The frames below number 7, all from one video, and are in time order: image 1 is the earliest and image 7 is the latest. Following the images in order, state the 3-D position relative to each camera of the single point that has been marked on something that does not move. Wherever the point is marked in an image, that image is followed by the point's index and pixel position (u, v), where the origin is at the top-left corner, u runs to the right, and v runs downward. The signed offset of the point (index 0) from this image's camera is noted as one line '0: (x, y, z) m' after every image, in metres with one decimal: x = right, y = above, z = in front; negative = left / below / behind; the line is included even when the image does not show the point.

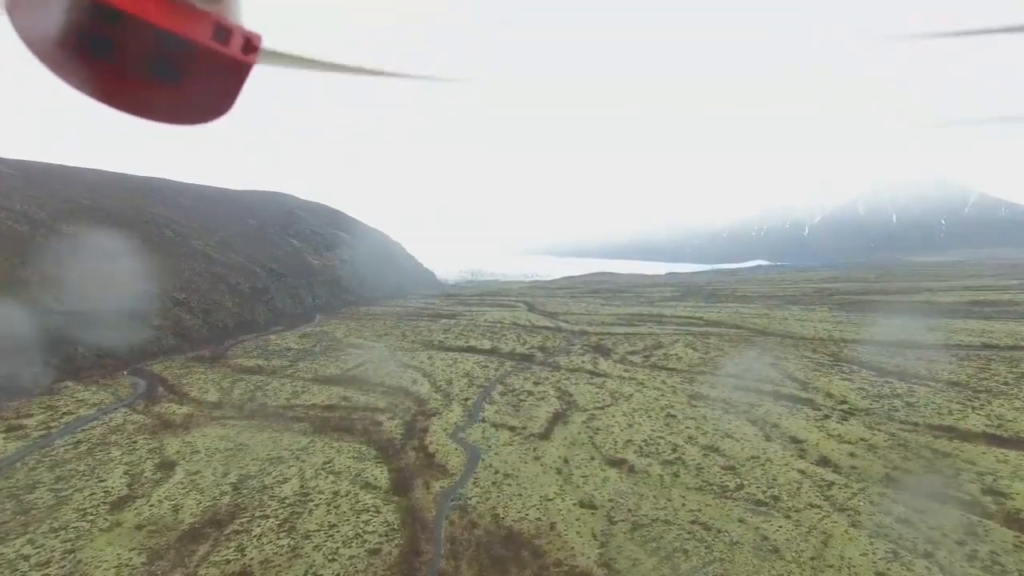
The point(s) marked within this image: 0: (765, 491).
0: (+6.2, -5.0, +16.9) m
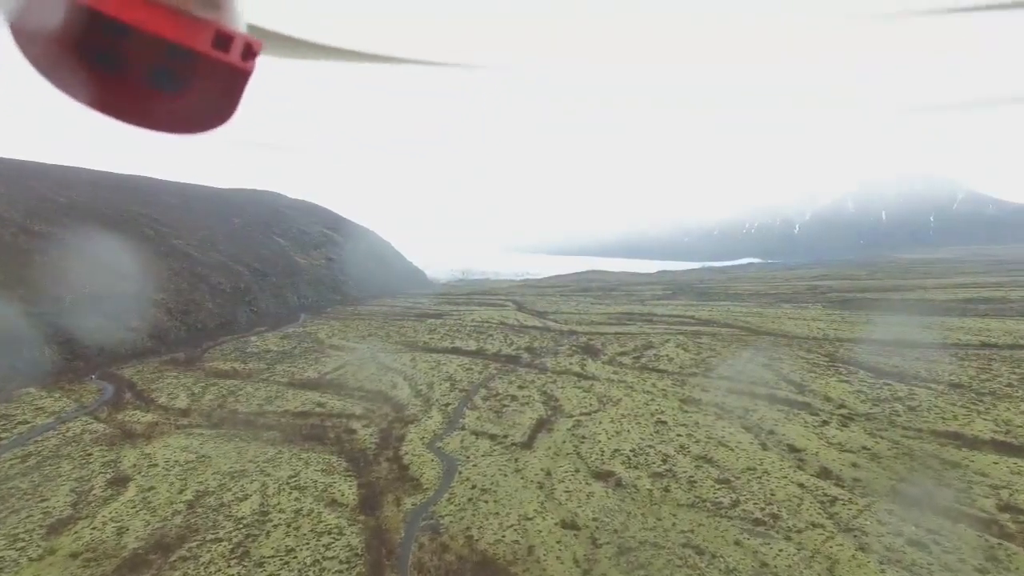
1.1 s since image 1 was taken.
0: (+5.7, -5.0, +15.5) m
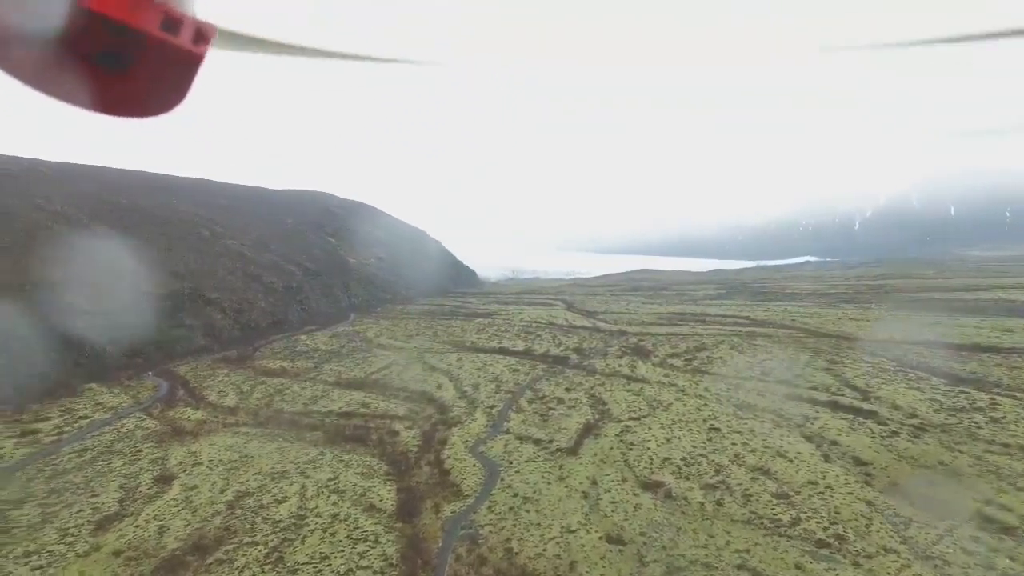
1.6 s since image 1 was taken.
0: (+6.6, -5.0, +14.3) m
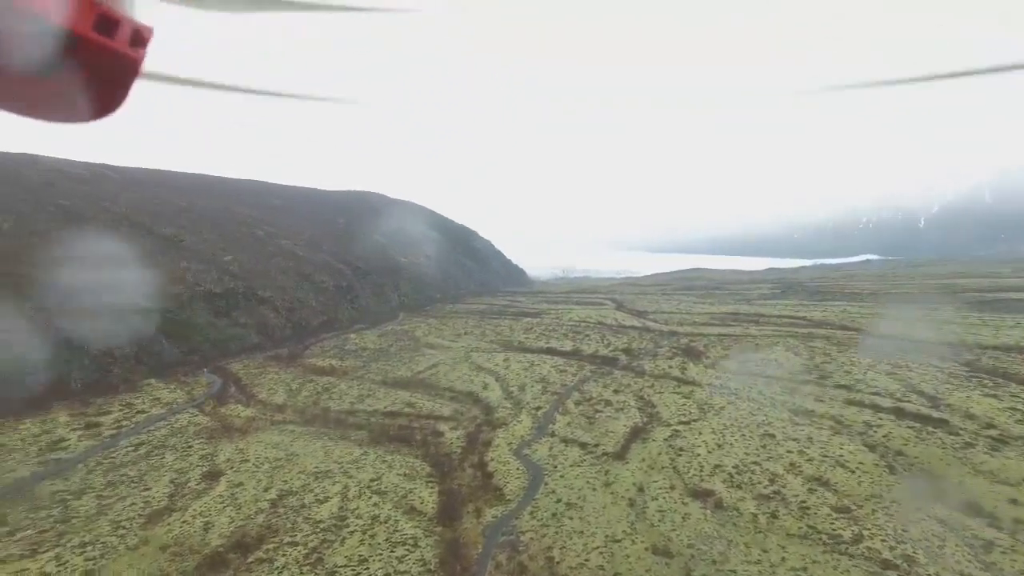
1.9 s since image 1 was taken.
0: (+7.4, -5.0, +13.3) m
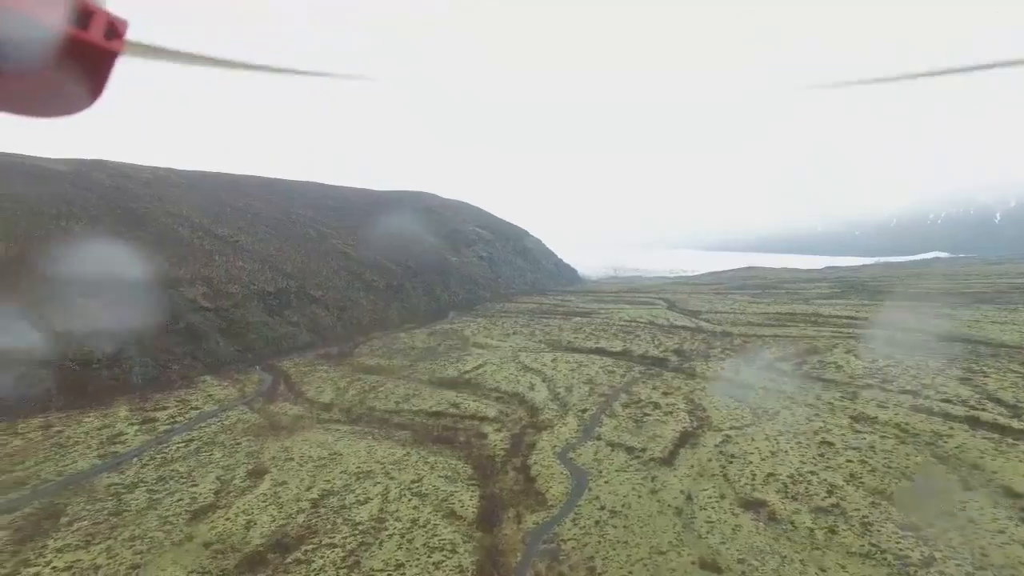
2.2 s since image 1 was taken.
0: (+8.1, -5.0, +12.2) m
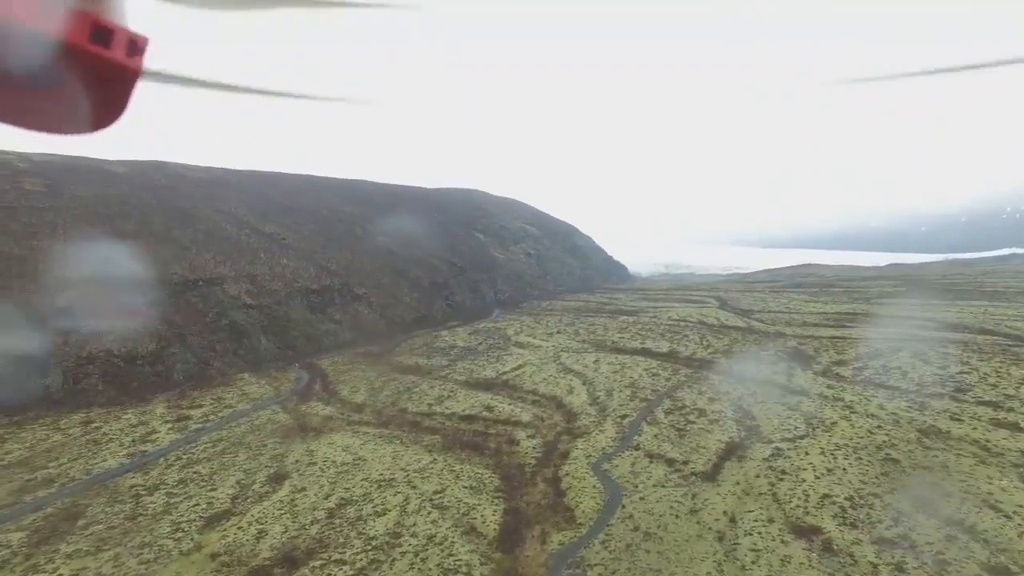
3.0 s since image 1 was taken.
0: (+8.3, -5.0, +10.3) m
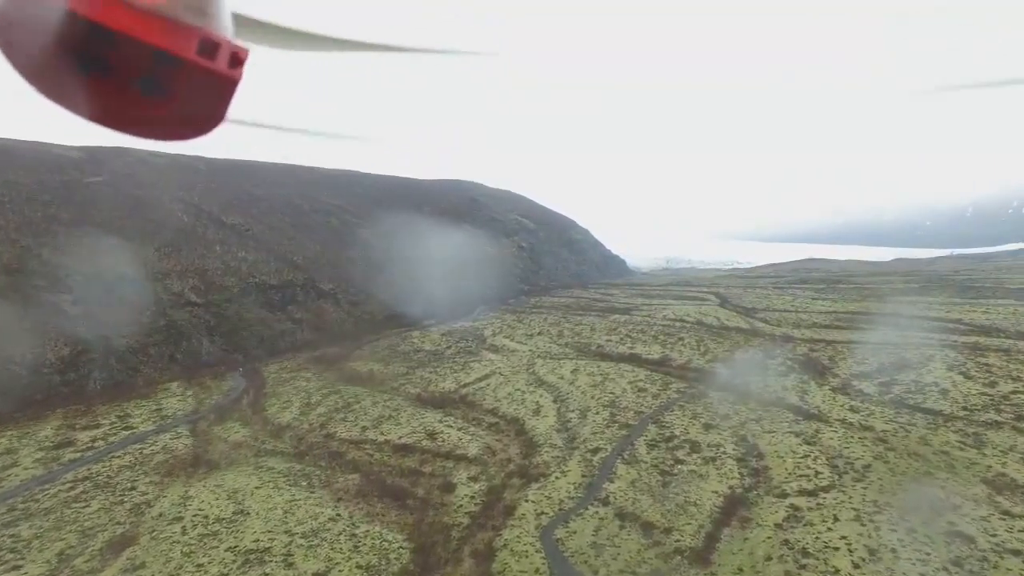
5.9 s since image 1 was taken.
0: (+6.5, -5.1, +4.9) m
